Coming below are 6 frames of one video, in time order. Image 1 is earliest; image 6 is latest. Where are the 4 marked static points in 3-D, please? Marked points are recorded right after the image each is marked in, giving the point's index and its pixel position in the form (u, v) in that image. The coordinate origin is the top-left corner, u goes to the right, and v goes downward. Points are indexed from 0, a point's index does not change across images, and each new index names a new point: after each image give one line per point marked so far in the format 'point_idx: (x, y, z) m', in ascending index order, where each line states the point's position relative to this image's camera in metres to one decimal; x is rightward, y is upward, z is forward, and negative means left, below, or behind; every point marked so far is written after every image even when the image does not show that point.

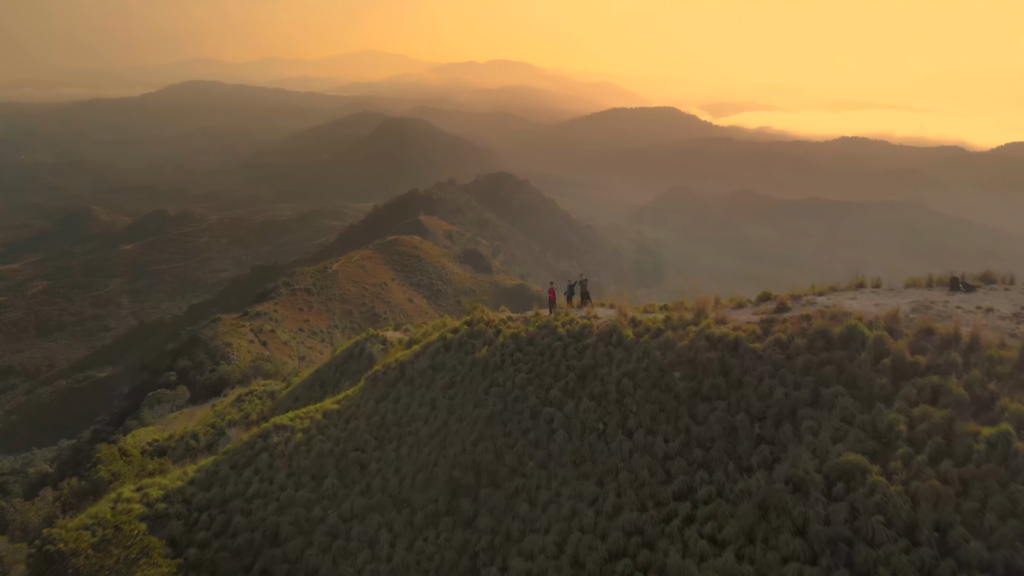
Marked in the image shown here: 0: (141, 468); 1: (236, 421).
0: (-8.5, -4.0, +10.4) m
1: (-6.9, -3.4, +11.4) m
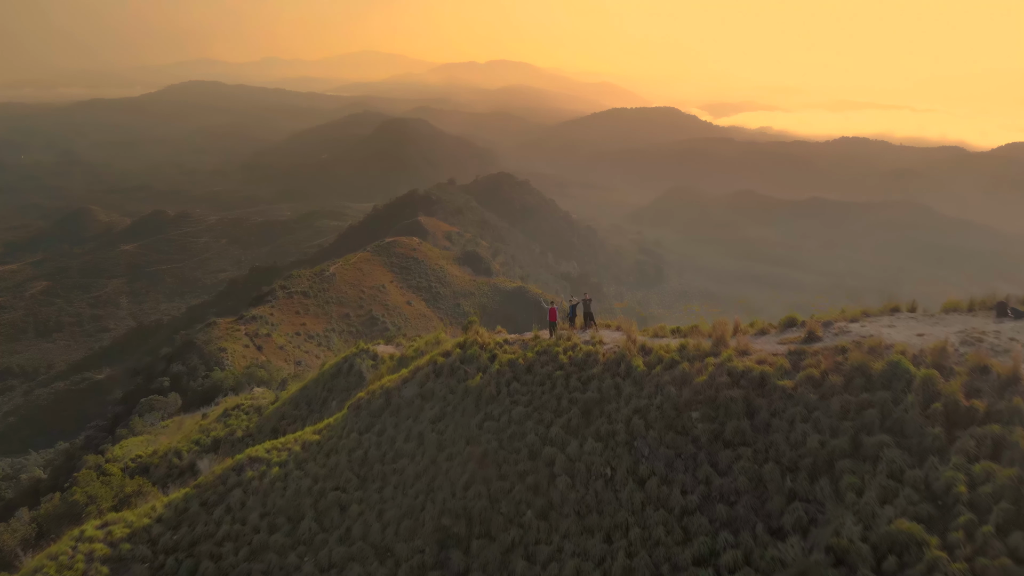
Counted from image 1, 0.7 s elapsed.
0: (-8.5, -4.3, +9.9) m
1: (-7.0, -3.6, +10.9) m
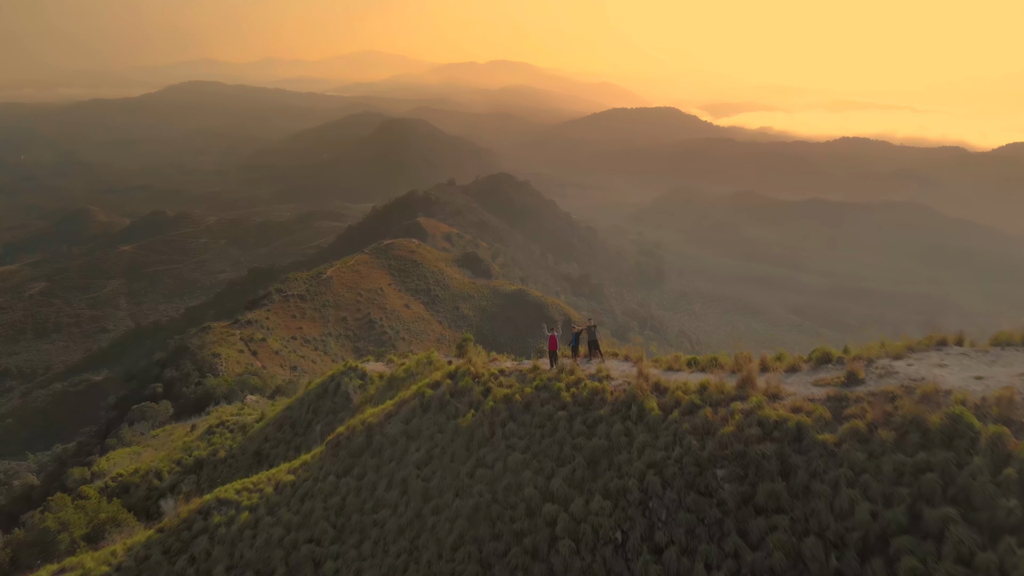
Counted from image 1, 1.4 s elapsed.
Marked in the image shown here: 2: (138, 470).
0: (-8.6, -4.6, +9.4) m
1: (-7.0, -3.9, +10.4) m
2: (-9.6, -4.7, +11.8) m
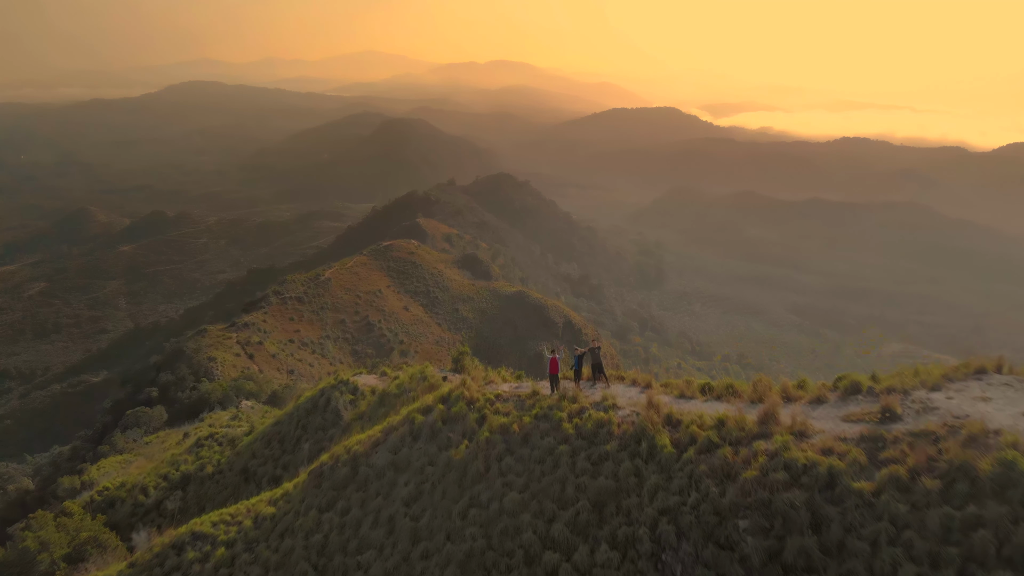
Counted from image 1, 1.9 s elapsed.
0: (-8.6, -4.7, +9.0) m
1: (-7.0, -4.1, +10.0) m
2: (-9.6, -4.8, +11.5) m
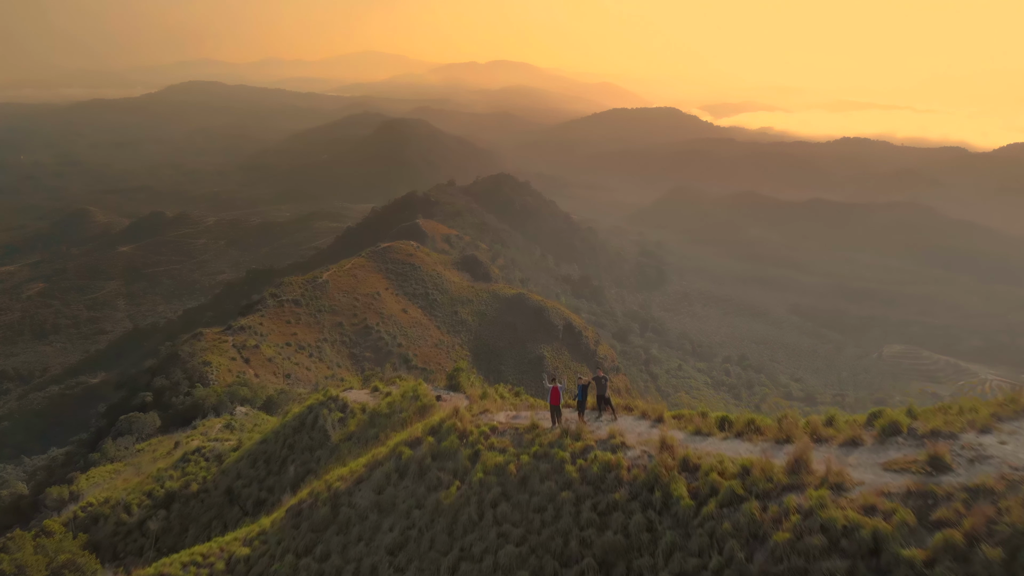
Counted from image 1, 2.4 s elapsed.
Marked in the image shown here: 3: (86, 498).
0: (-8.6, -4.9, +8.6) m
1: (-7.1, -4.3, +9.6) m
2: (-9.7, -5.0, +11.0) m
3: (-11.5, -5.7, +12.5) m
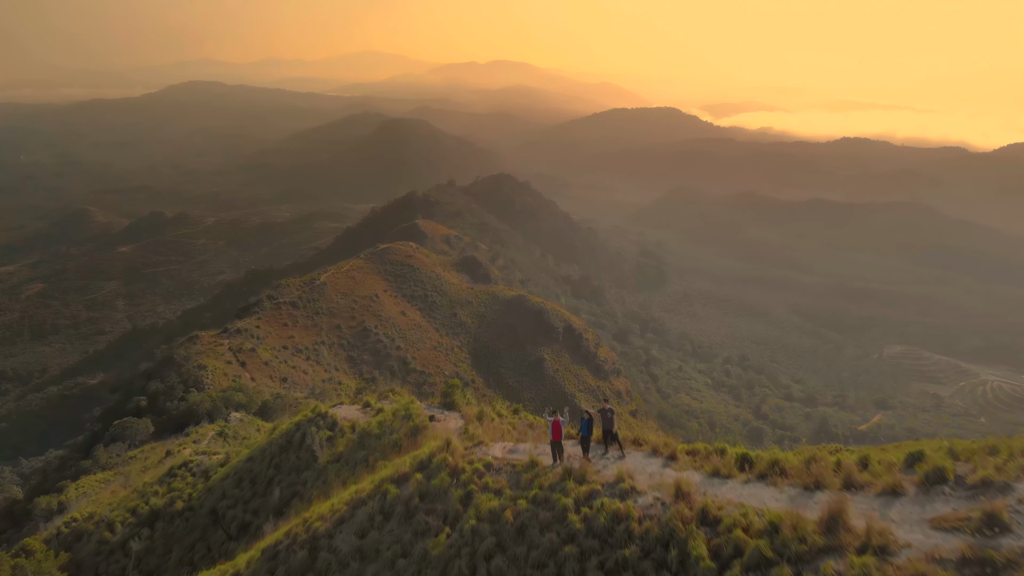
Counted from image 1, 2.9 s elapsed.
0: (-8.6, -5.1, +8.2) m
1: (-7.1, -4.4, +9.2) m
2: (-9.7, -5.2, +10.7) m
3: (-11.5, -5.9, +12.2) m
